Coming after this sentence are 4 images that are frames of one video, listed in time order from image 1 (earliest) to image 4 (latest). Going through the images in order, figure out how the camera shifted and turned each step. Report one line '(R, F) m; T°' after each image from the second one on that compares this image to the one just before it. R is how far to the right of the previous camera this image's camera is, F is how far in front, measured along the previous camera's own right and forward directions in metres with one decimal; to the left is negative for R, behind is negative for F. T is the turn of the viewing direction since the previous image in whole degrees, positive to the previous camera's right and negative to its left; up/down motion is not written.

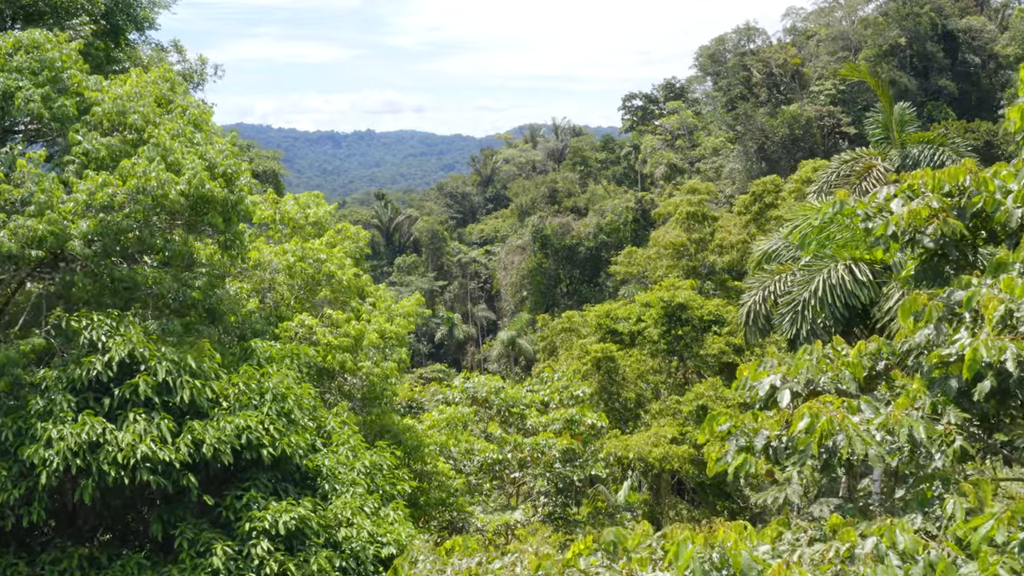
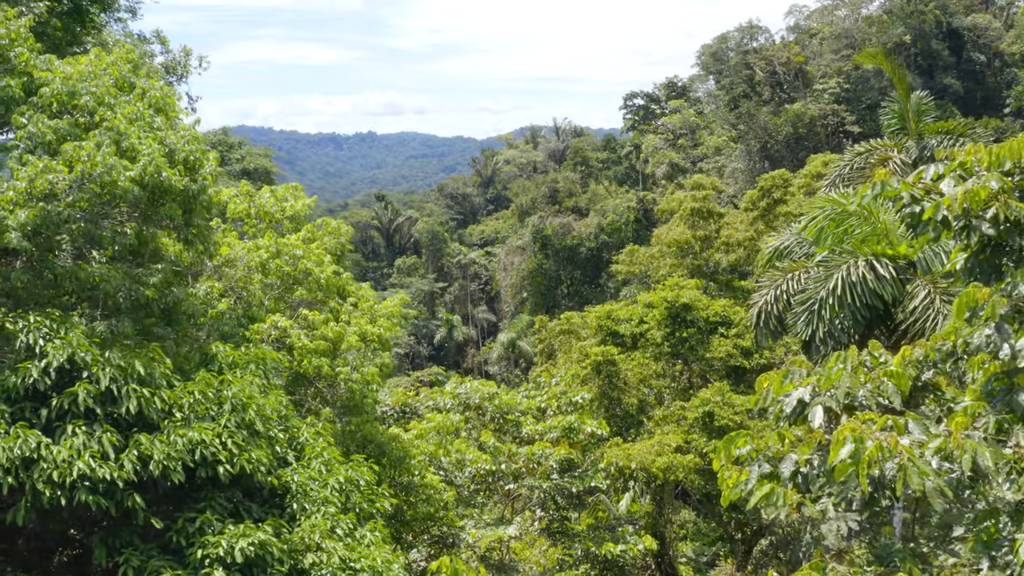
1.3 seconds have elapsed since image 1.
(+0.1, +0.6) m; 0°
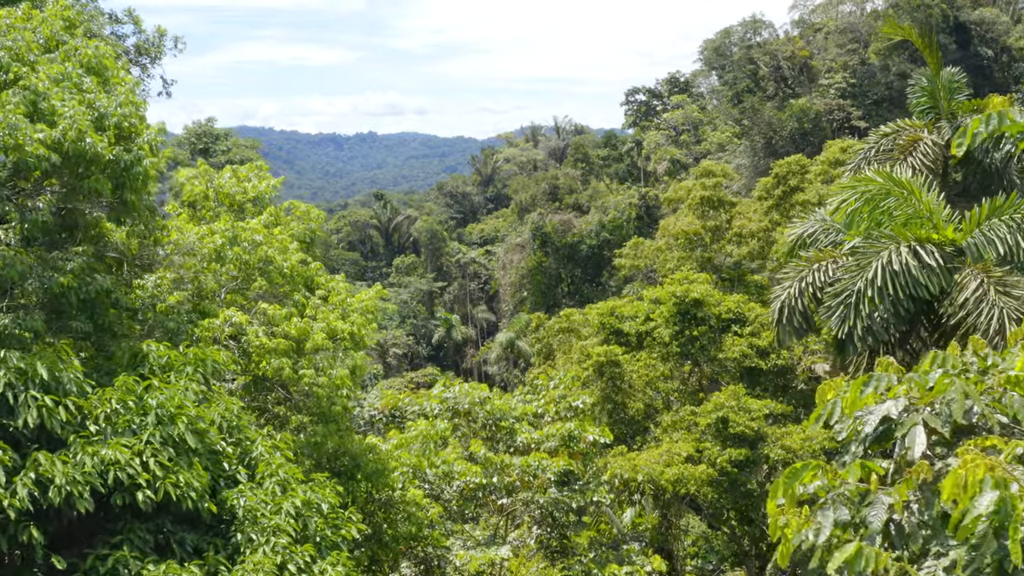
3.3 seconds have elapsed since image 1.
(+0.1, +0.9) m; 0°
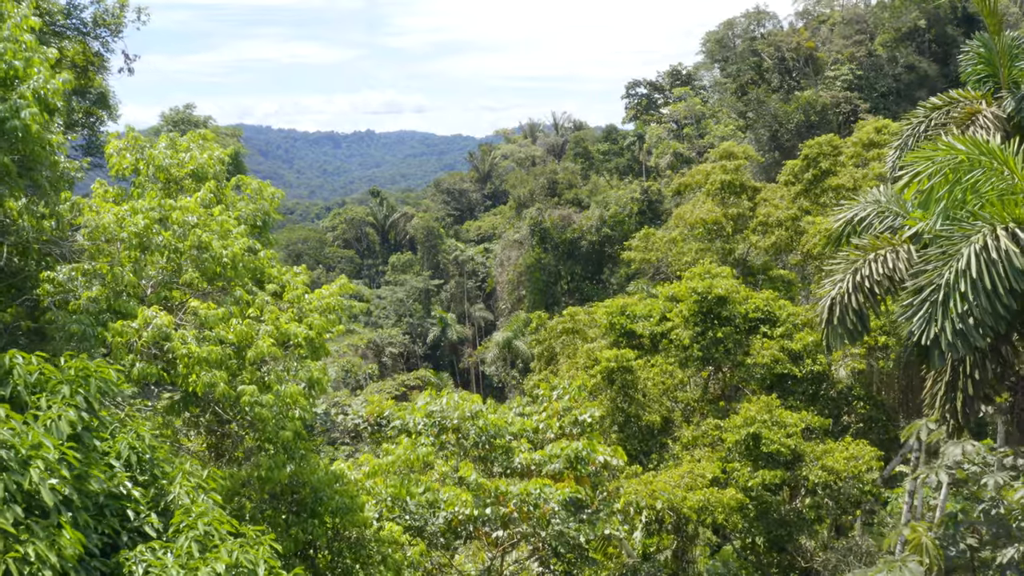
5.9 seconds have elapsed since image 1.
(0.0, +1.3) m; 0°
